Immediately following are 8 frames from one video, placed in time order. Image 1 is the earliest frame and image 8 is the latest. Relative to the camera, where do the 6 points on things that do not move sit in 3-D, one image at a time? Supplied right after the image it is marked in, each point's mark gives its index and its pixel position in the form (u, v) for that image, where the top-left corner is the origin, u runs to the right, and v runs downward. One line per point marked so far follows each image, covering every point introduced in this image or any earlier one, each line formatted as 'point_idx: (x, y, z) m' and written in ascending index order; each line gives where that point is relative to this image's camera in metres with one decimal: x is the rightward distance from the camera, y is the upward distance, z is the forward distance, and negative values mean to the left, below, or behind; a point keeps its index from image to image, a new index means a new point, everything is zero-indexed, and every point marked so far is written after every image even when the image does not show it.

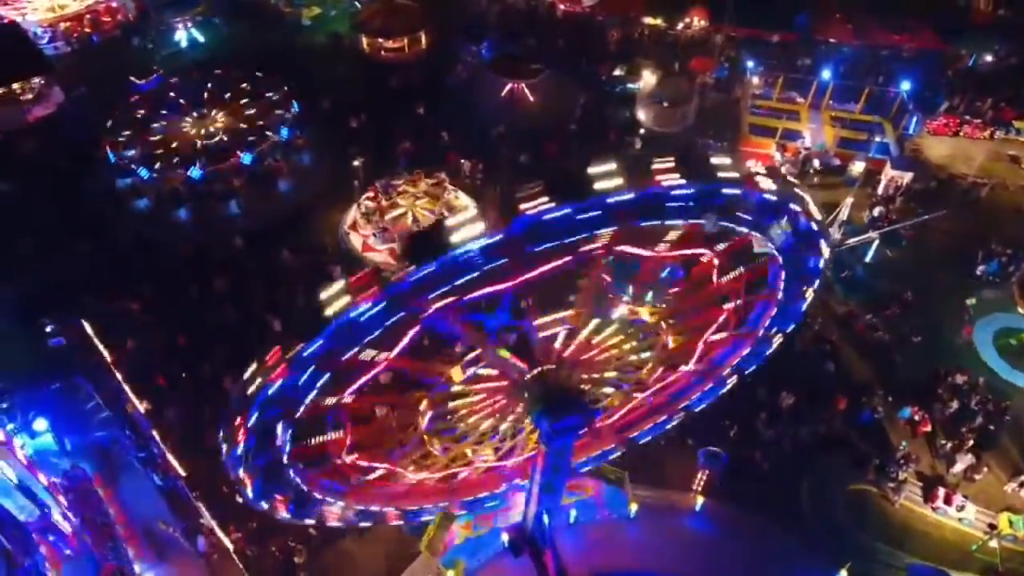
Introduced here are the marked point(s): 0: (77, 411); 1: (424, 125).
0: (-7.2, -2.0, +14.0) m
1: (-2.0, +3.7, +18.9) m
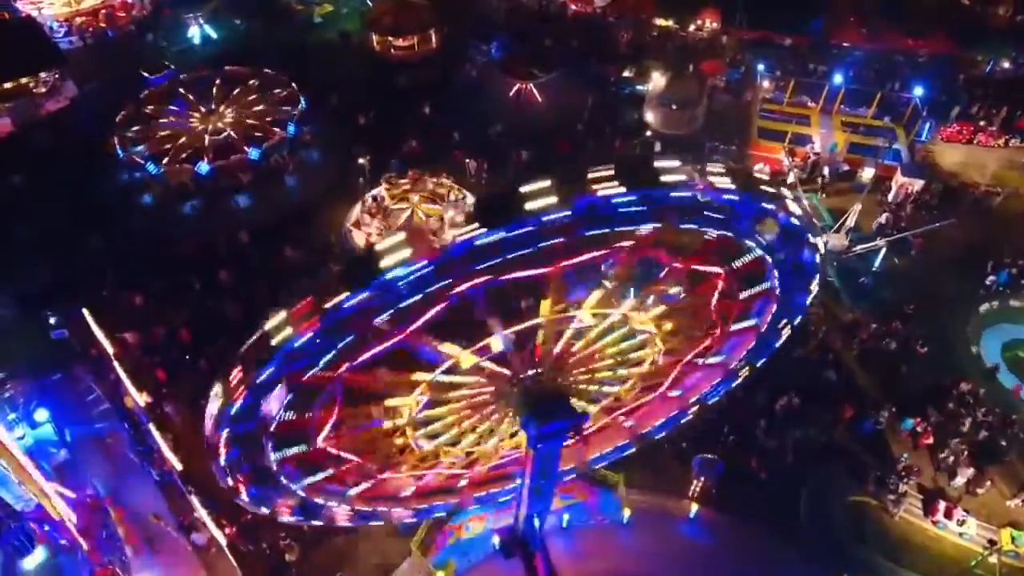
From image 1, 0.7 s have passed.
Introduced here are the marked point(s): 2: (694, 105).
0: (-7.2, -1.9, +14.2) m
1: (-1.8, +3.7, +18.9) m
2: (+4.0, +4.0, +18.4) m
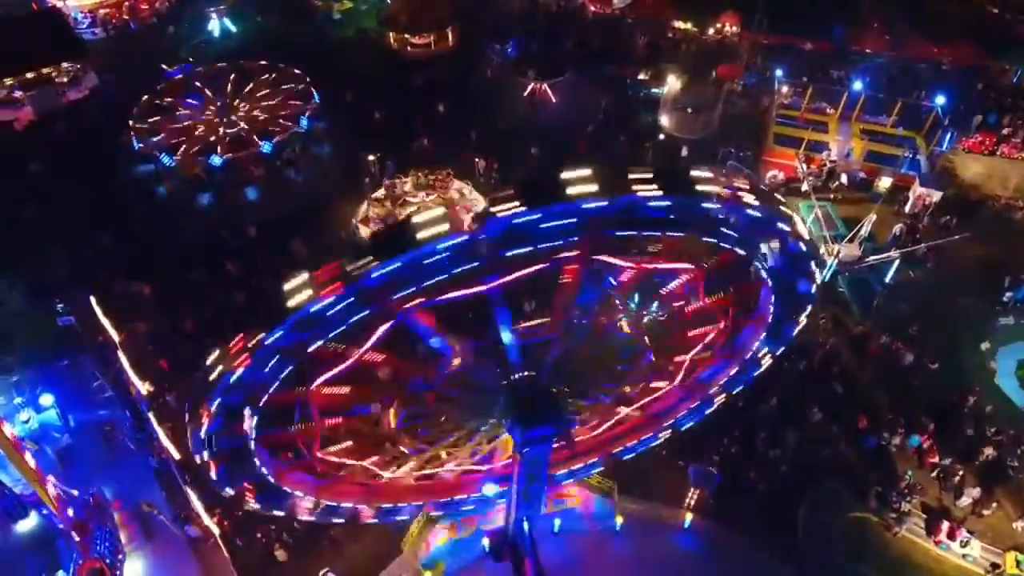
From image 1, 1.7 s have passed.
0: (-7.3, -1.7, +14.4) m
1: (-1.5, +3.7, +18.9) m
2: (+4.3, +3.9, +18.2) m
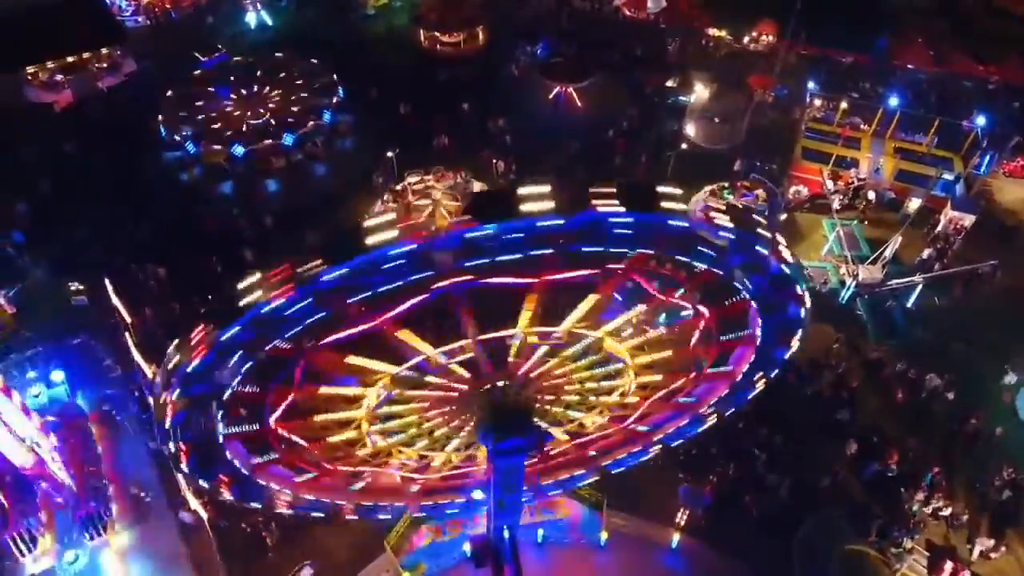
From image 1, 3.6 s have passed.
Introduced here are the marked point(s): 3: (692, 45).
0: (-7.3, -1.4, +14.7) m
1: (-1.0, +3.7, +18.8) m
2: (+4.8, +3.6, +17.7) m
3: (+4.2, +5.8, +20.0) m
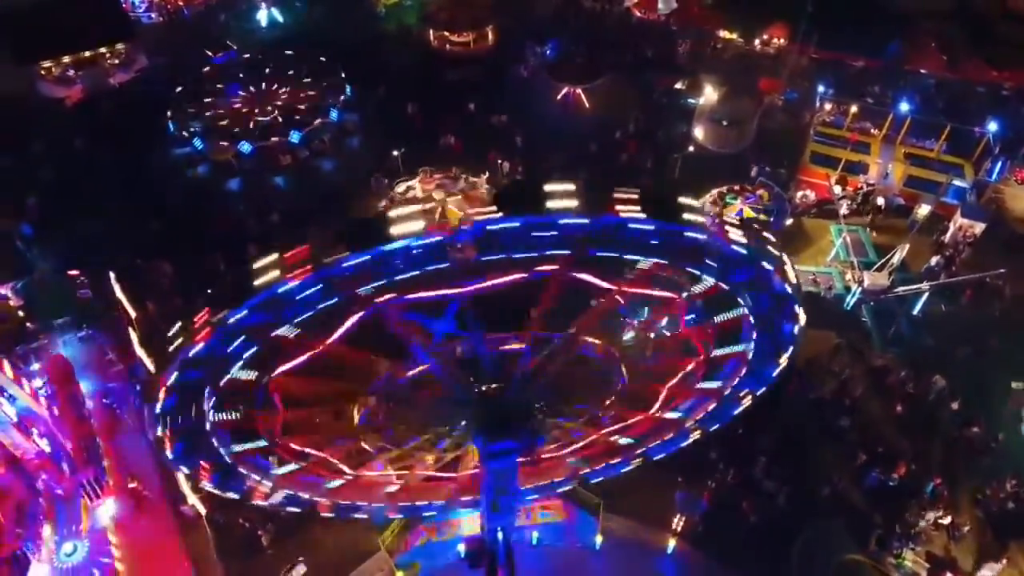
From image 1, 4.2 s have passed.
0: (-7.3, -1.3, +14.8) m
1: (-0.8, +3.7, +18.8) m
2: (+4.9, +3.5, +17.6) m
3: (+4.5, +5.7, +19.9) m
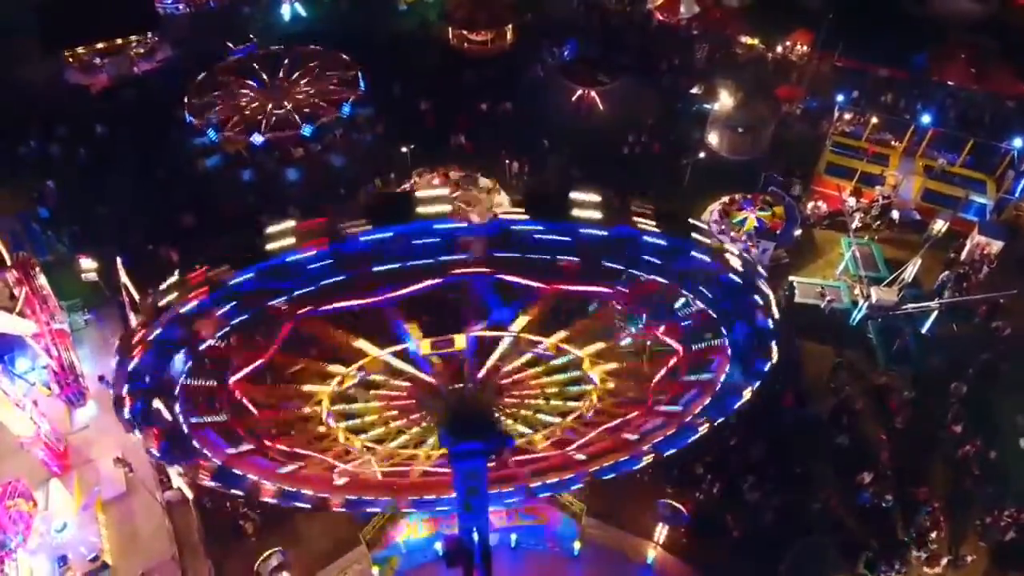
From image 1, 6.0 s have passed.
0: (-7.4, -1.0, +15.1) m
1: (-0.5, +3.7, +18.8) m
2: (+5.1, +3.3, +17.3) m
3: (+4.9, +5.5, +19.5) m
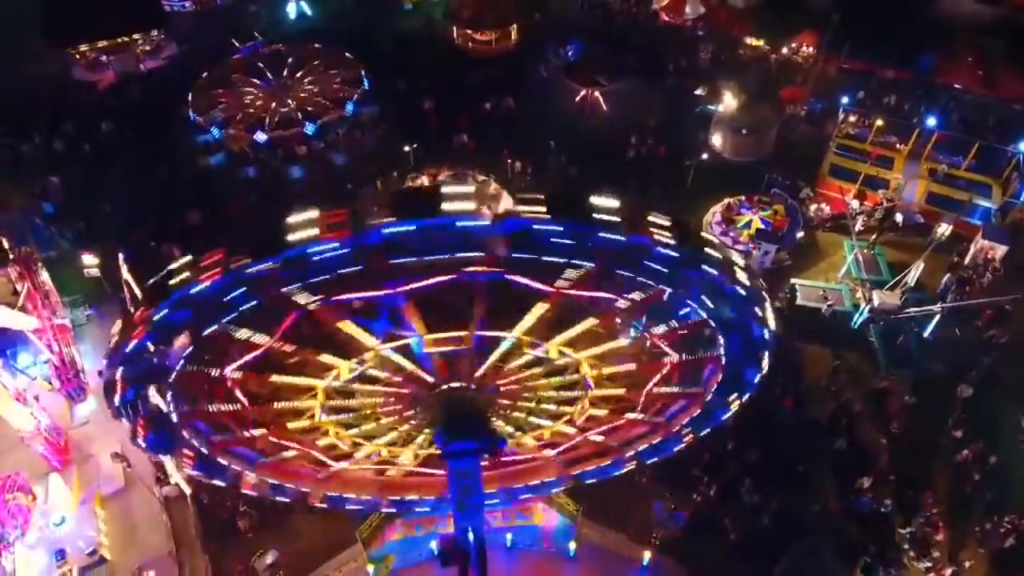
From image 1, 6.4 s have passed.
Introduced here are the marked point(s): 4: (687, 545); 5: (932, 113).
0: (-7.4, -0.9, +15.2) m
1: (-0.5, +3.7, +18.8) m
2: (+5.2, +3.2, +17.2) m
3: (+5.0, +5.4, +19.4) m
4: (+2.7, -3.9, +12.8) m
5: (+8.6, +3.5, +17.2) m
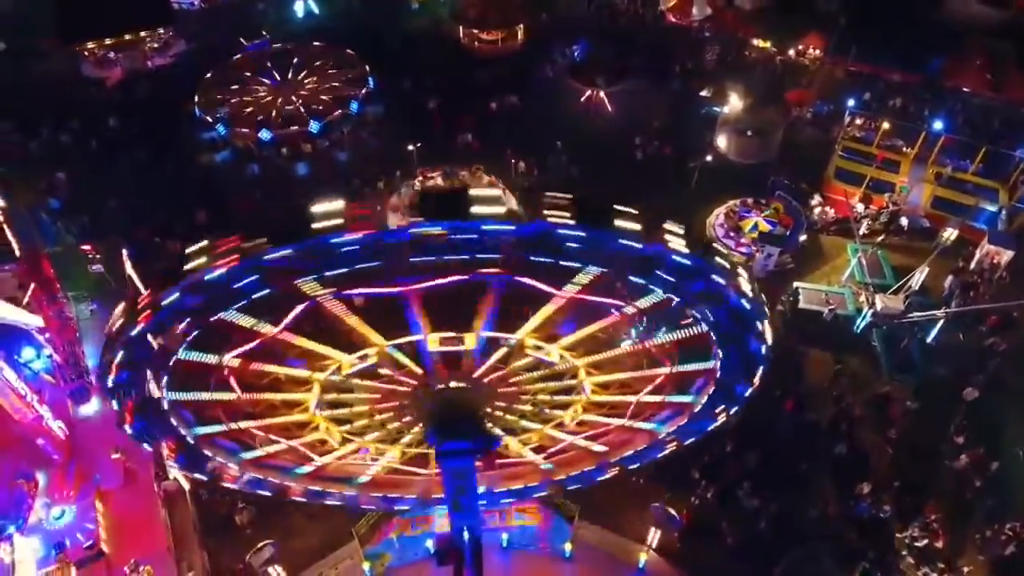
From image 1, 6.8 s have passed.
0: (-7.4, -0.8, +15.3) m
1: (-0.4, +3.7, +18.8) m
2: (+5.2, +3.2, +17.1) m
3: (+5.1, +5.4, +19.4) m
4: (+2.6, -3.9, +12.7) m
5: (+8.7, +3.4, +17.1) m
